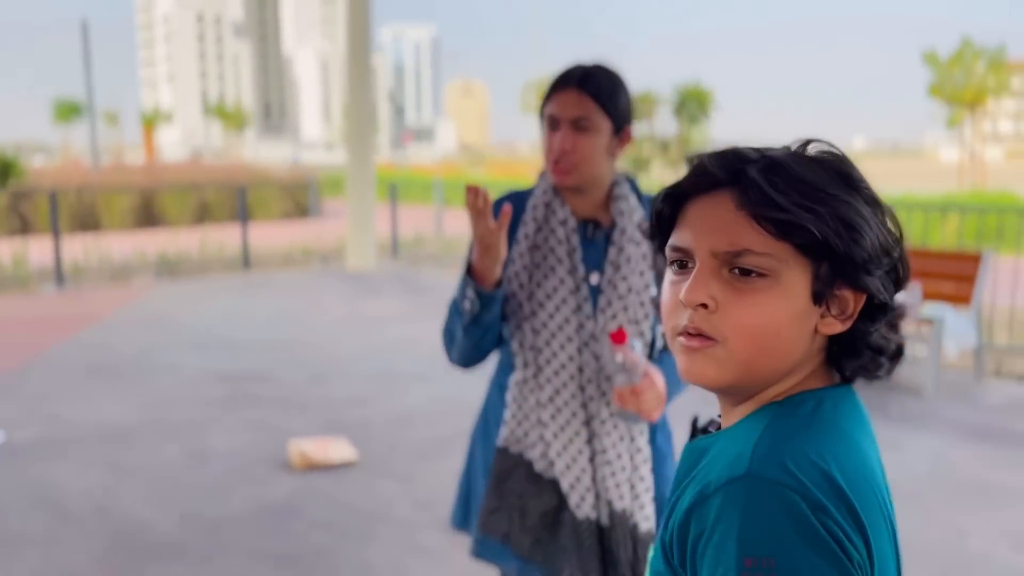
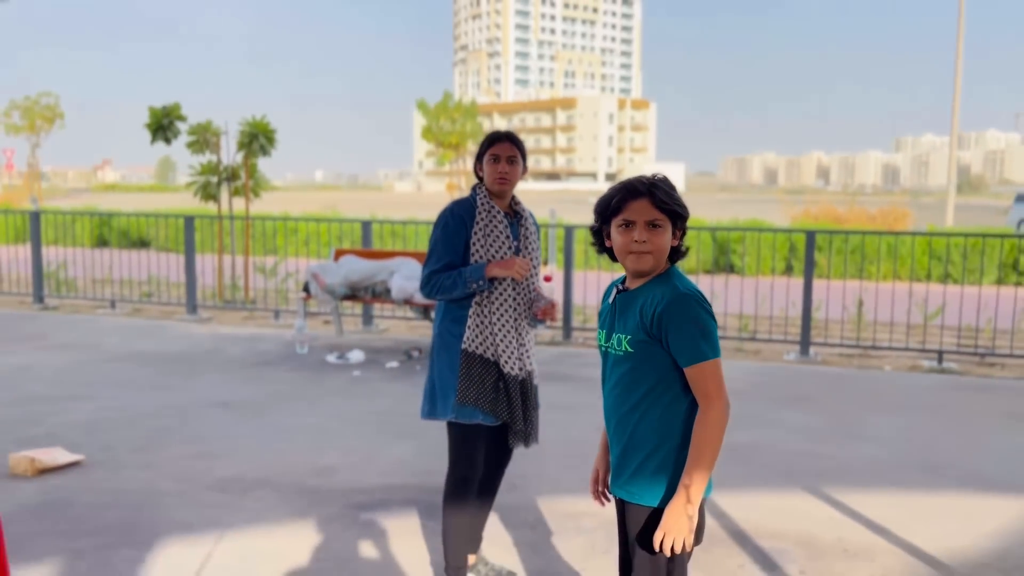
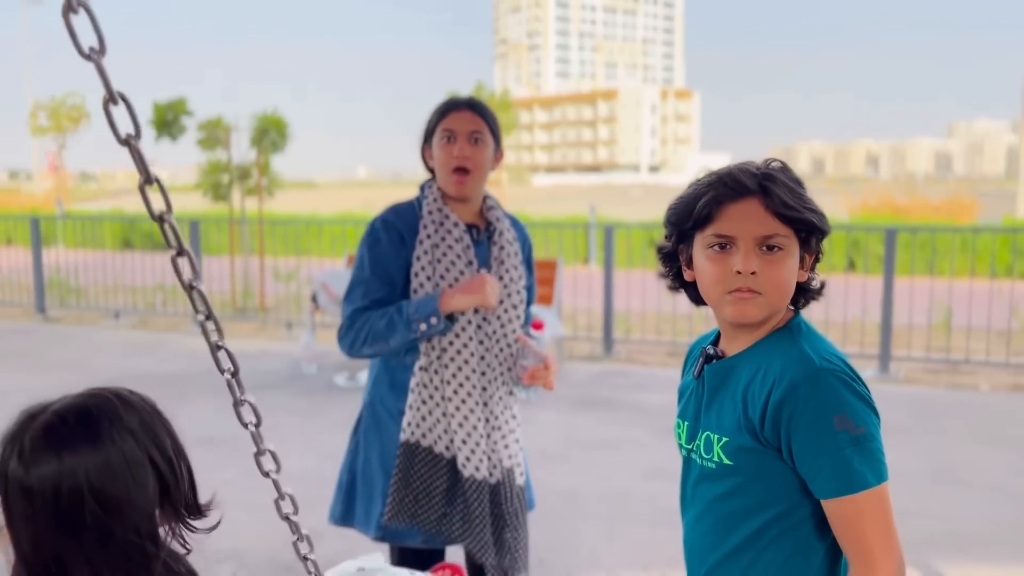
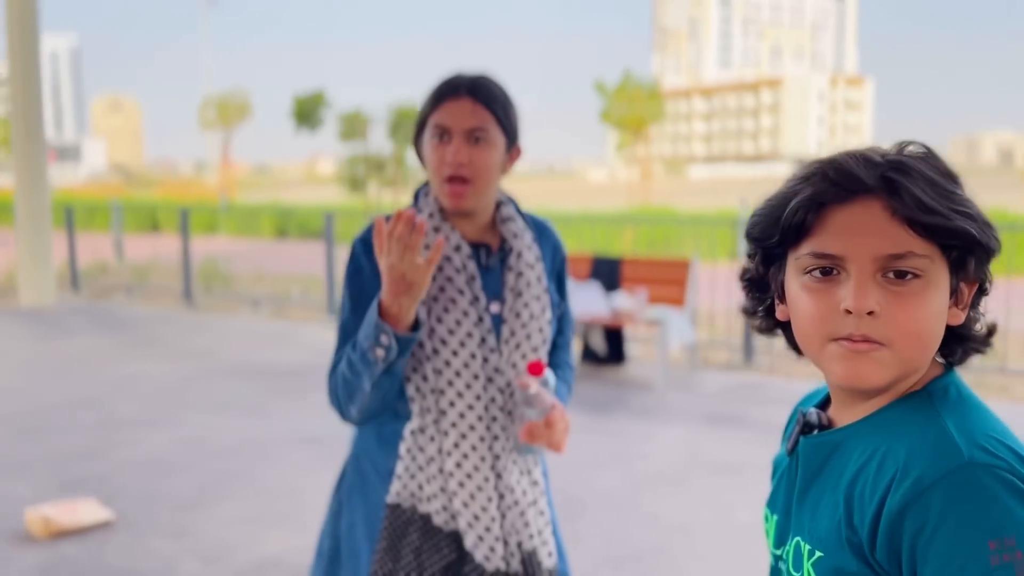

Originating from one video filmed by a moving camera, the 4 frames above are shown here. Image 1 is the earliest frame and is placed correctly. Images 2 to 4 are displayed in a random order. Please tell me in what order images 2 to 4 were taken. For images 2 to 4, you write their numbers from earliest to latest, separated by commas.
4, 3, 2
